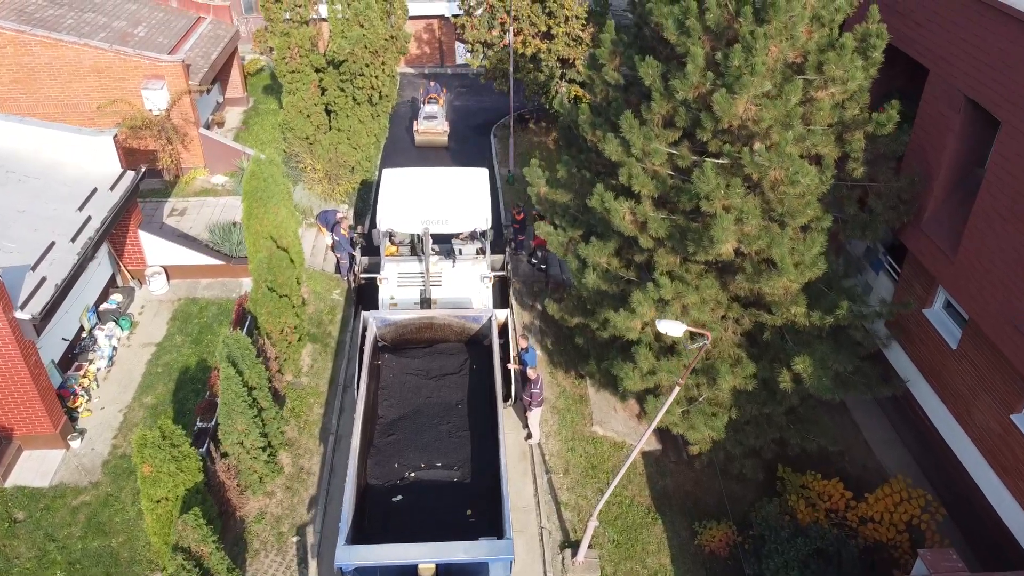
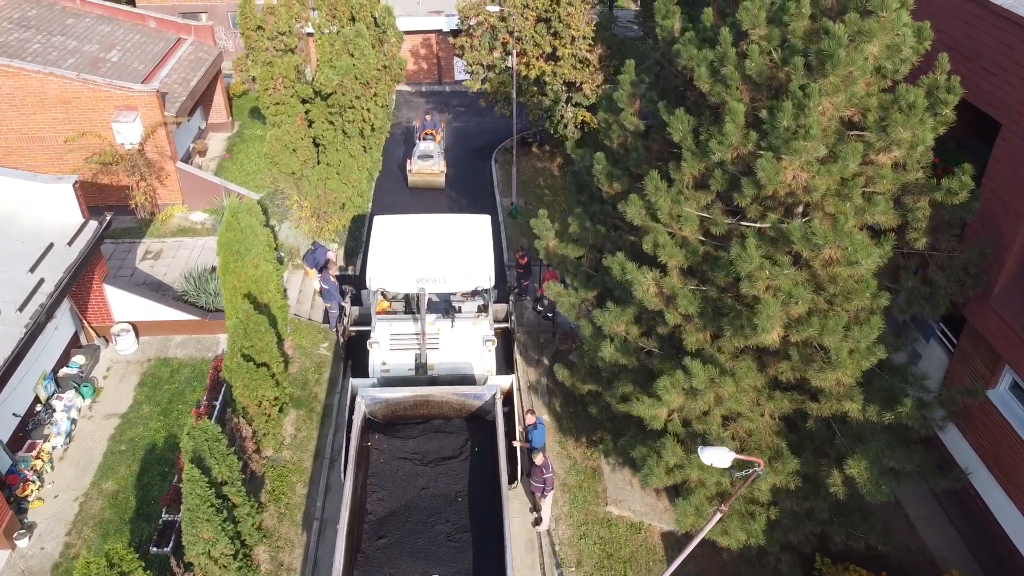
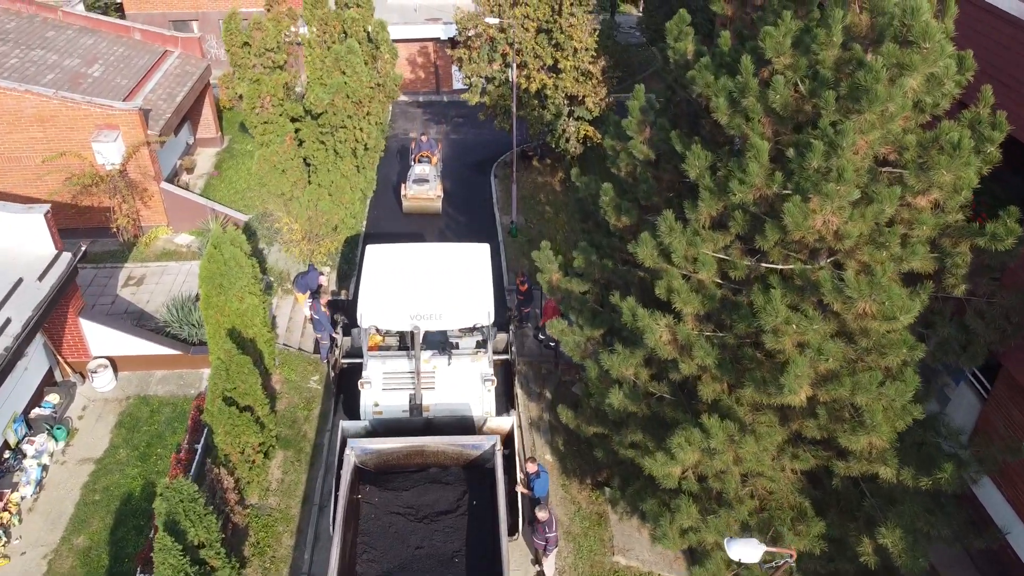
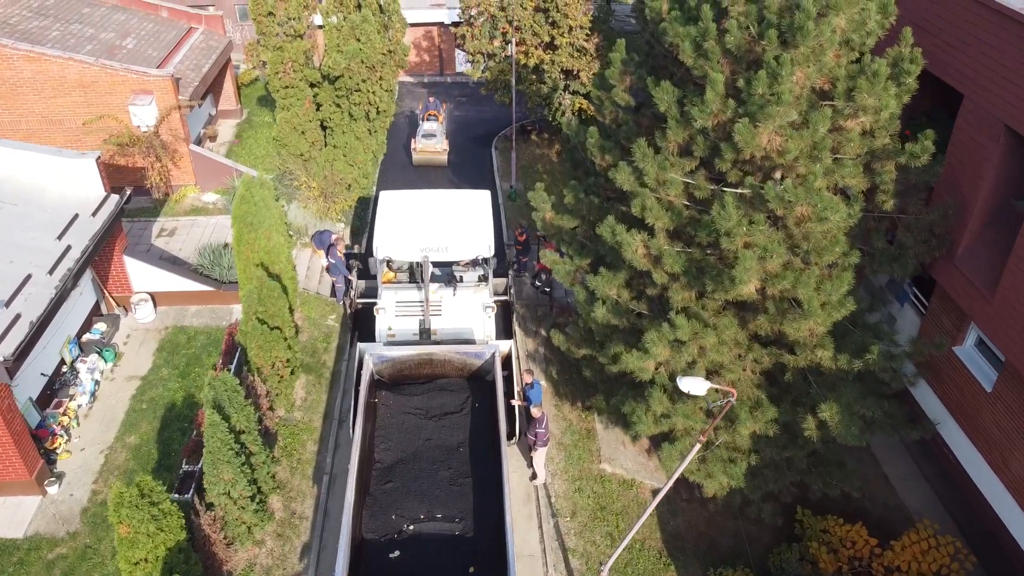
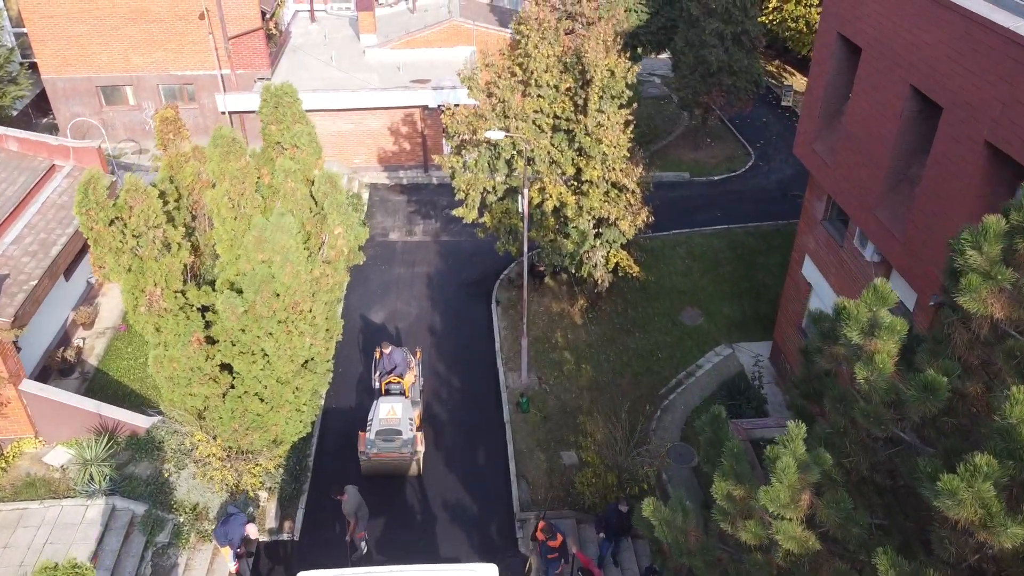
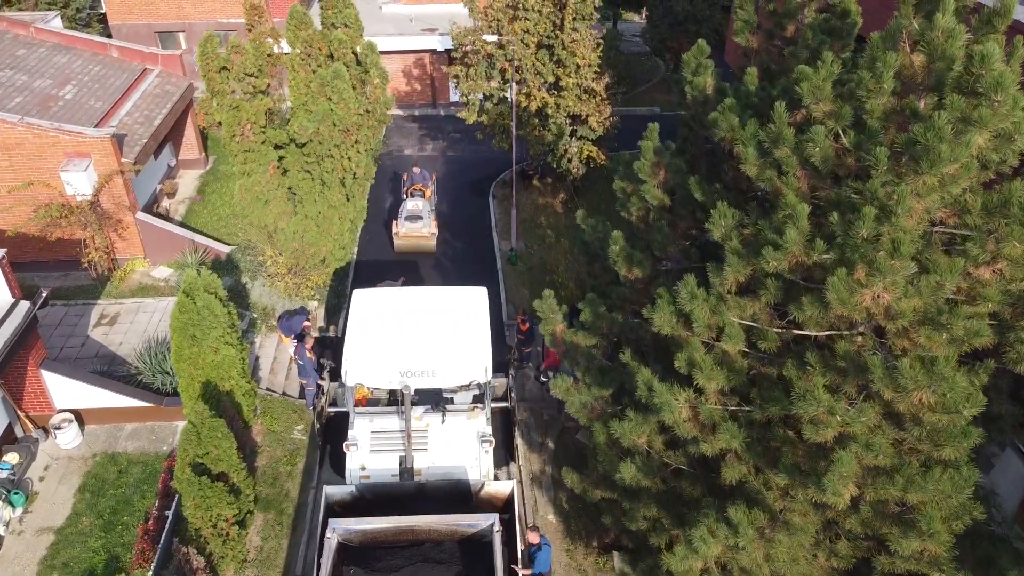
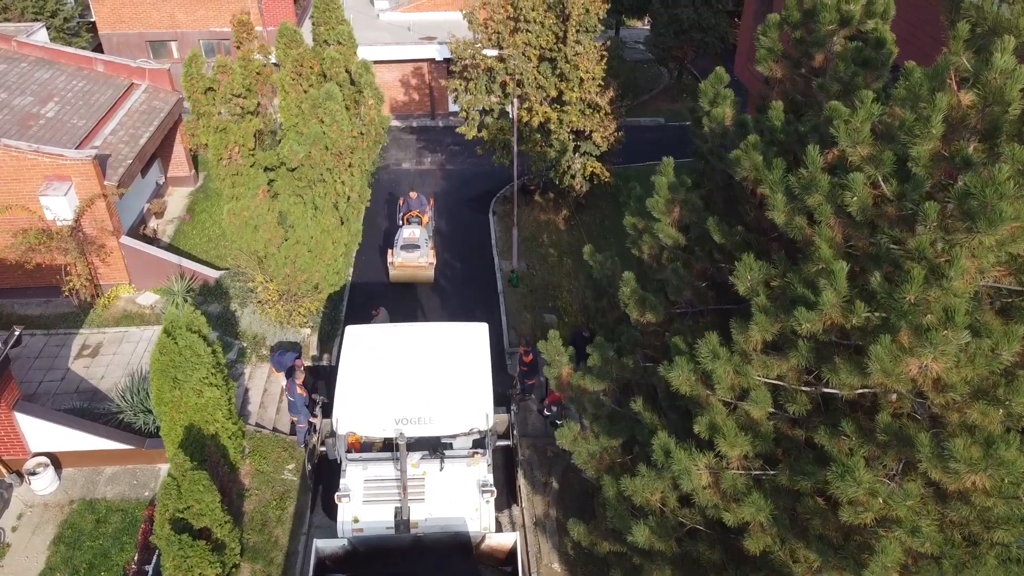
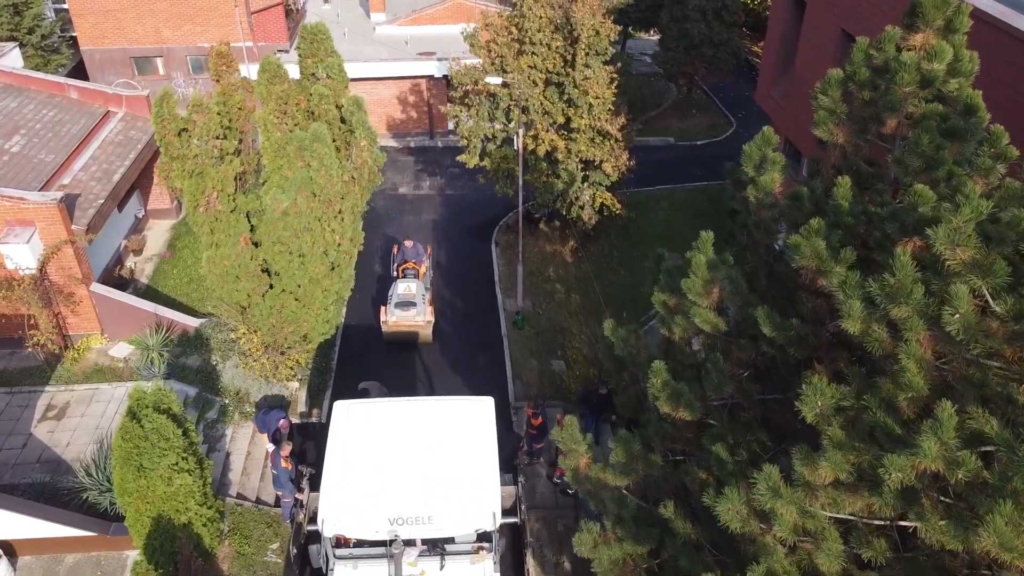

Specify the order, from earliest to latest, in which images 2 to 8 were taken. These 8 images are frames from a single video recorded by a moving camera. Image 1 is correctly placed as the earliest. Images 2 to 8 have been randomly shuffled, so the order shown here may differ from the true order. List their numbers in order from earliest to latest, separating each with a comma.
4, 2, 3, 6, 7, 8, 5
